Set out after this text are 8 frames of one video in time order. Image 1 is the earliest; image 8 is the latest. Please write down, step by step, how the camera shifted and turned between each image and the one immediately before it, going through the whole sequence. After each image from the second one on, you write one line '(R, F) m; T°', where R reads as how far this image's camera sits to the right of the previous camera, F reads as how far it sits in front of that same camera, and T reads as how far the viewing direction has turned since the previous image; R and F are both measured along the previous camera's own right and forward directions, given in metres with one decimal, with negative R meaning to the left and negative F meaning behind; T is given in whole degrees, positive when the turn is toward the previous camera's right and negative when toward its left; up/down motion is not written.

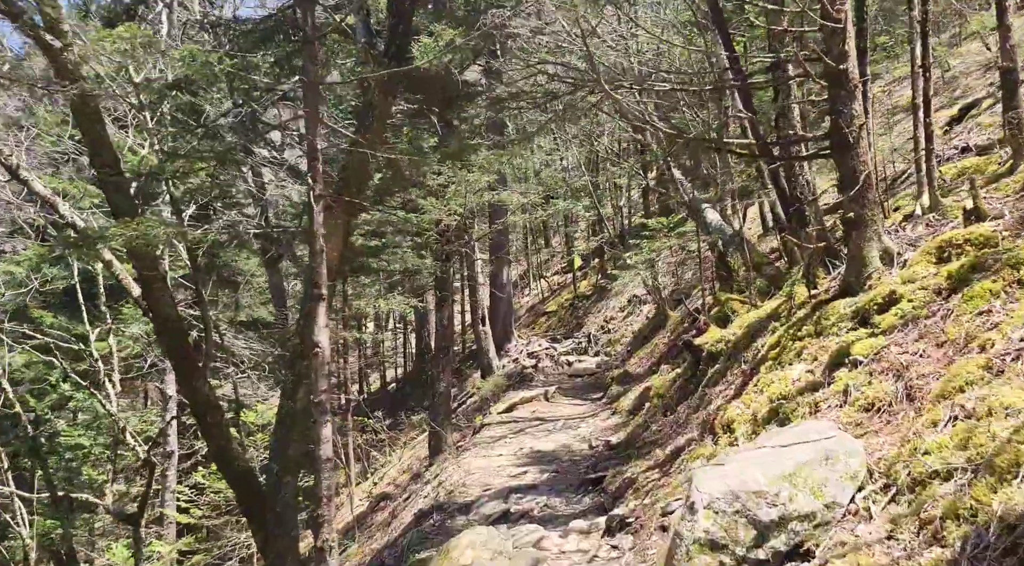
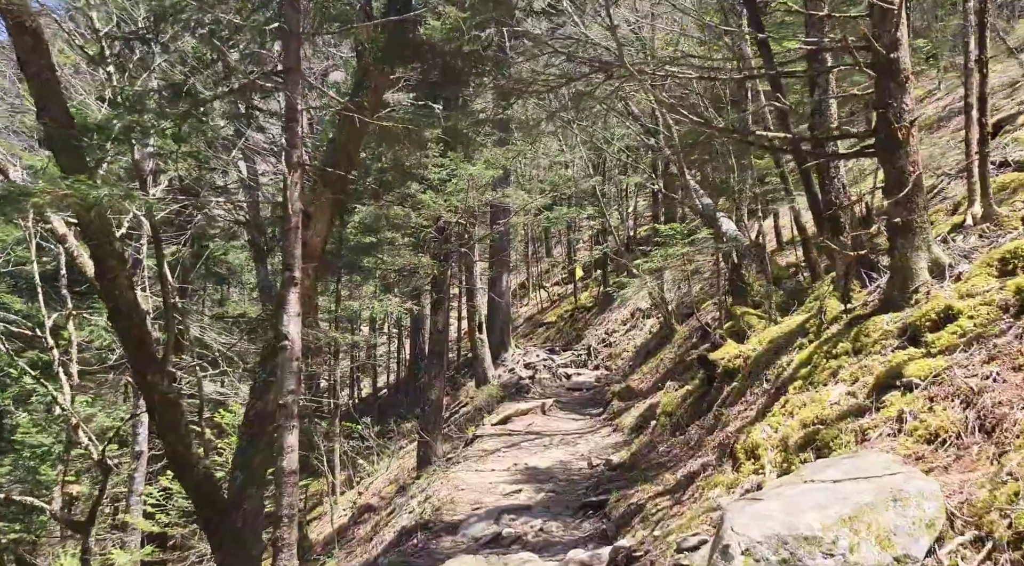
(0.0, +1.1) m; 0°
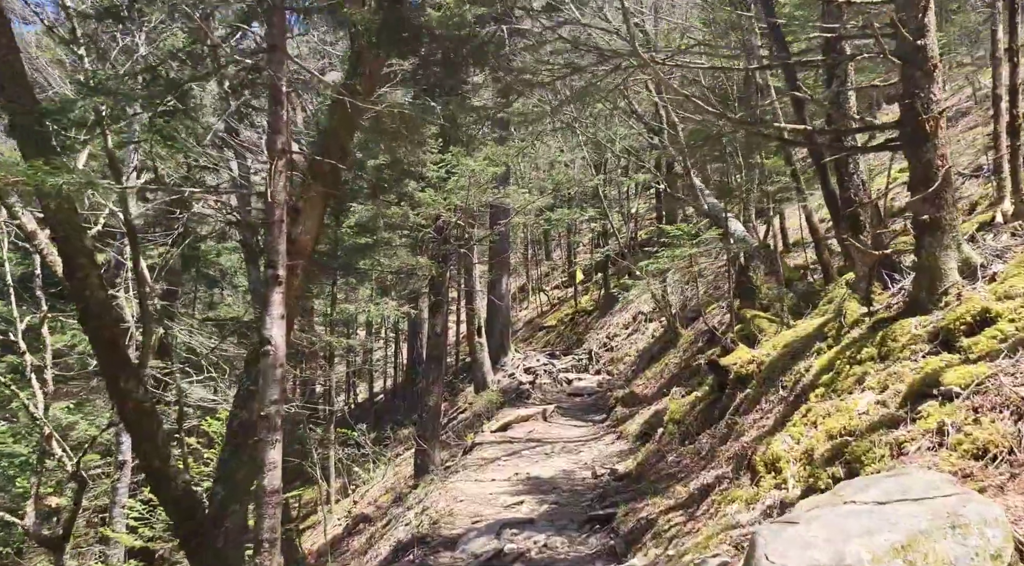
(0.0, +0.6) m; 0°
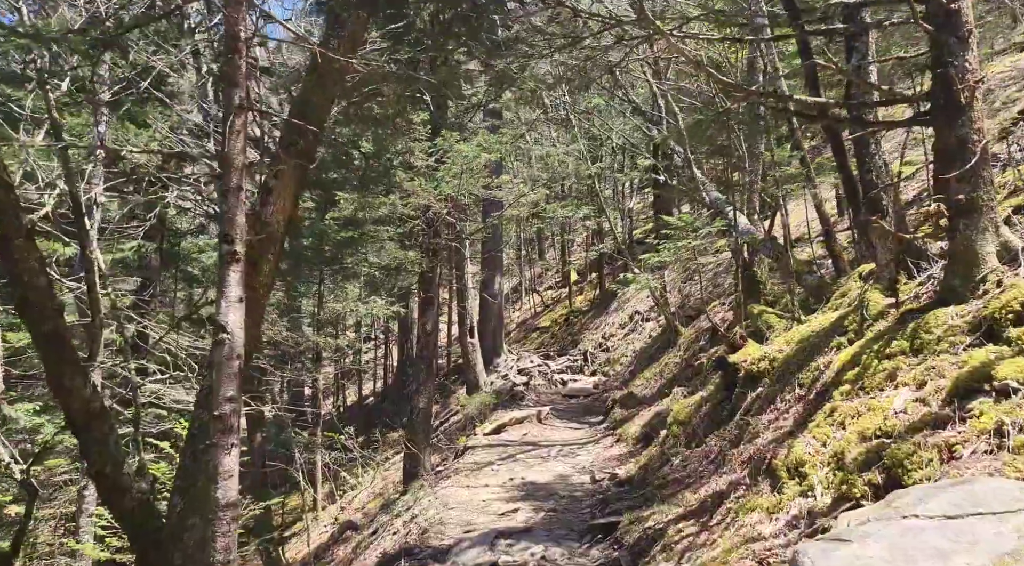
(0.0, +0.8) m; 0°
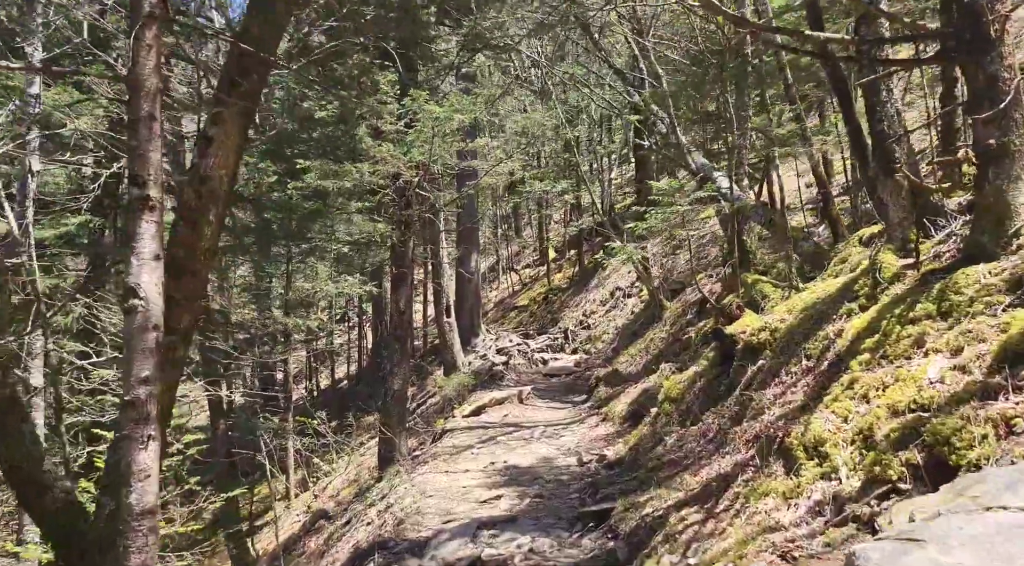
(0.0, +0.9) m; +1°
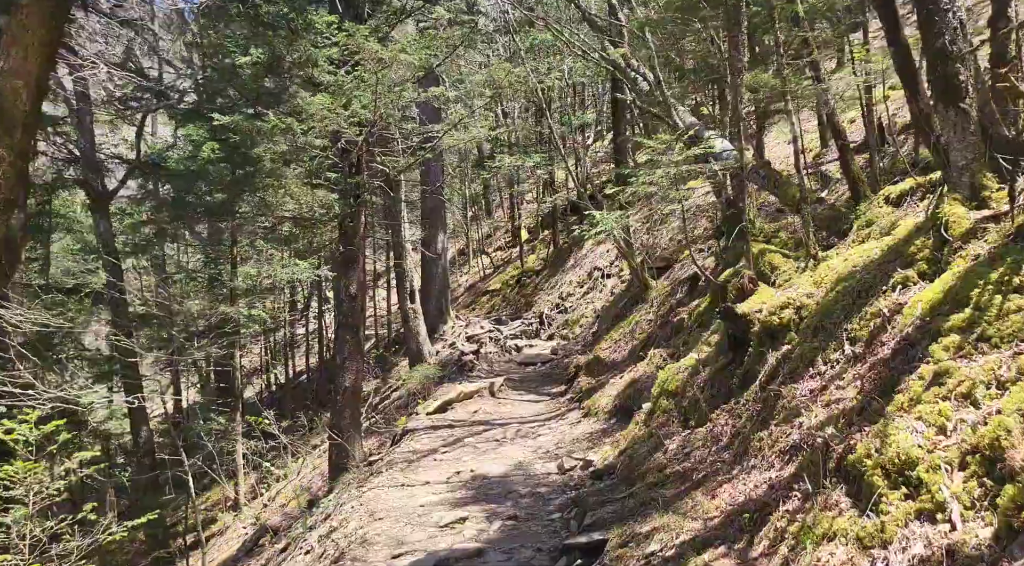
(+0.1, +2.1) m; +1°
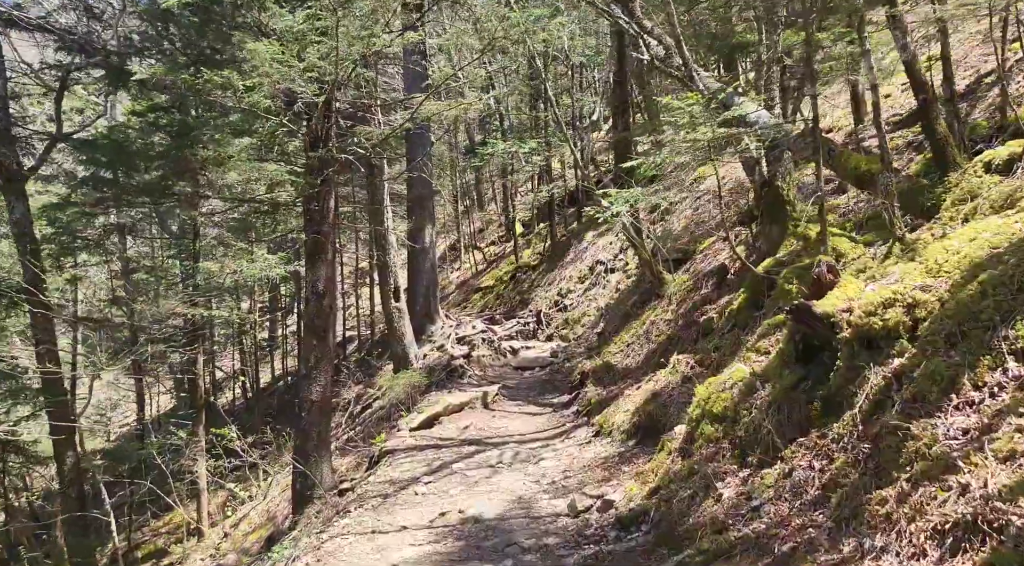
(0.0, +2.3) m; 0°
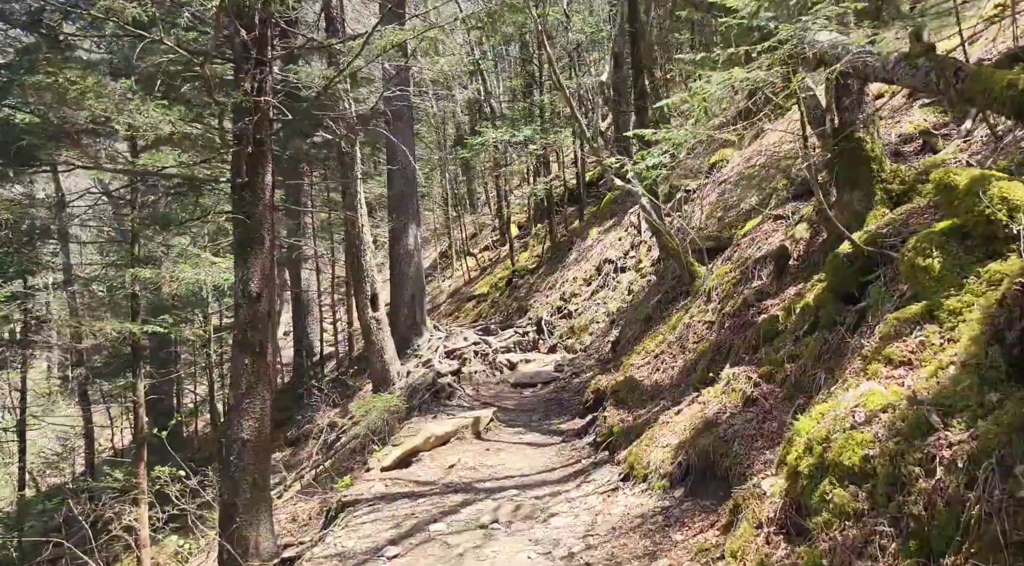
(0.0, +3.1) m; 0°
